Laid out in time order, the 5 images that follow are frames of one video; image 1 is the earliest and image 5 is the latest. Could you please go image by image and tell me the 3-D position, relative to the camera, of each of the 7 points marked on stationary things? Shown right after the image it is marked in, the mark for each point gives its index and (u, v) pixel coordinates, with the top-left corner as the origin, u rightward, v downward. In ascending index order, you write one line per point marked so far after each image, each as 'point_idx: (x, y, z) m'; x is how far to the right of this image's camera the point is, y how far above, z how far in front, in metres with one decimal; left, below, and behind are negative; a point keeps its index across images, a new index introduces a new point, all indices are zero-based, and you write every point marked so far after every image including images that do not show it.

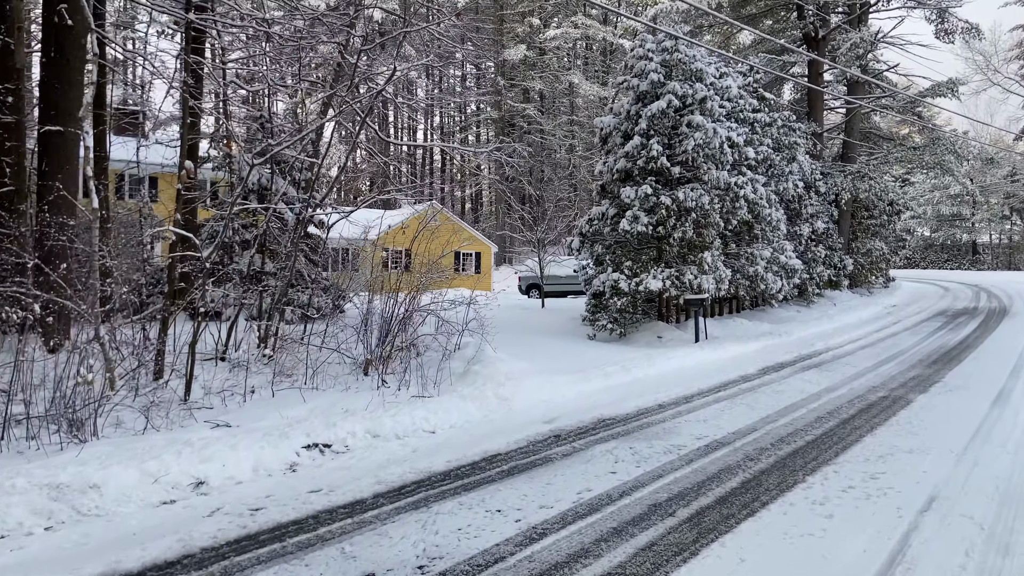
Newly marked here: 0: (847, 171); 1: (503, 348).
0: (+6.8, +2.4, +15.9) m
1: (-0.1, -0.6, +7.8) m
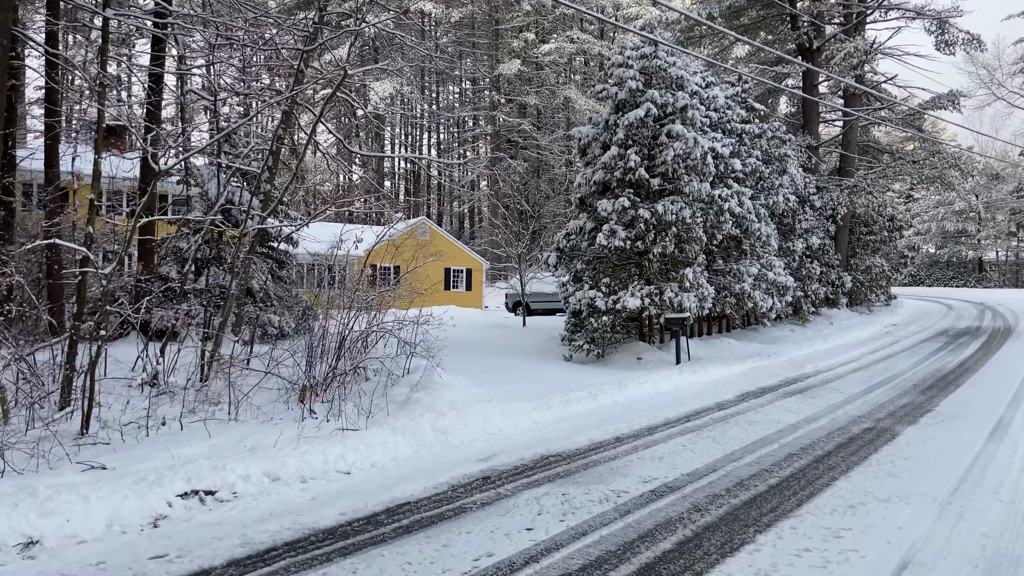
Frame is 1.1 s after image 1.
0: (+6.5, +2.0, +15.4) m
1: (-0.4, -0.8, +7.3) m
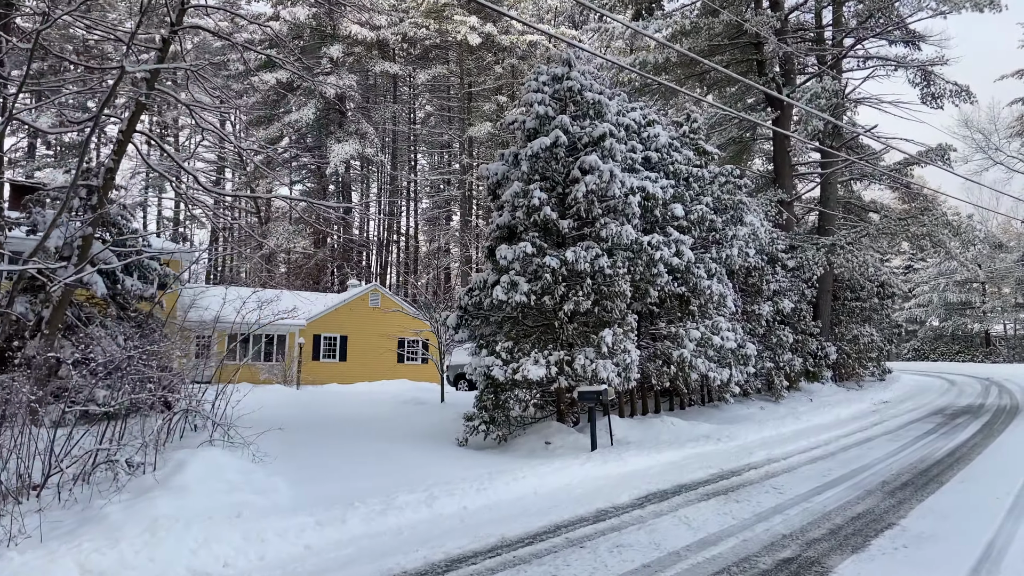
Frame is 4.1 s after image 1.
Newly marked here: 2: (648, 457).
0: (+5.5, +0.8, +13.8) m
1: (-1.6, -1.2, +5.5) m
2: (+1.2, -1.5, +6.9) m
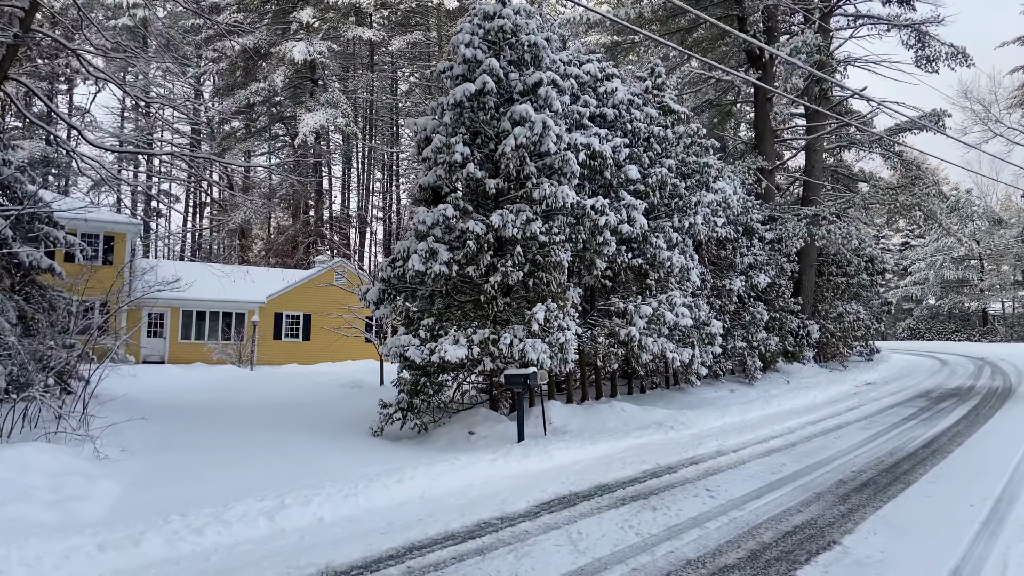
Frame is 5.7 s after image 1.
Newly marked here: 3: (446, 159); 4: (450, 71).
0: (+4.8, +1.2, +12.9) m
1: (-2.3, -1.0, +4.7) m
2: (+0.5, -1.2, +6.0) m
3: (-0.5, +1.1, +6.6) m
4: (-0.6, +1.9, +7.1) m
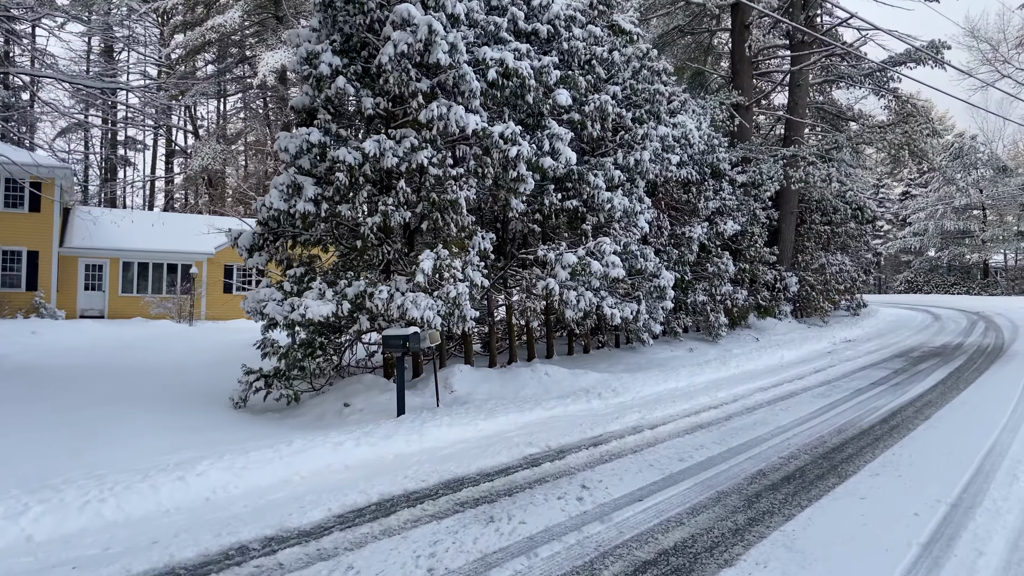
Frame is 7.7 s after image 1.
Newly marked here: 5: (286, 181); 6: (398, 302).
0: (+4.0, +2.0, +11.7) m
1: (-3.1, -0.8, +3.7) m
2: (-0.3, -0.9, +5.0) m
3: (-1.3, +1.5, +5.5) m
4: (-1.4, +2.3, +5.9) m
5: (-1.5, +0.7, +5.4) m
6: (-0.7, -0.1, +5.3) m
